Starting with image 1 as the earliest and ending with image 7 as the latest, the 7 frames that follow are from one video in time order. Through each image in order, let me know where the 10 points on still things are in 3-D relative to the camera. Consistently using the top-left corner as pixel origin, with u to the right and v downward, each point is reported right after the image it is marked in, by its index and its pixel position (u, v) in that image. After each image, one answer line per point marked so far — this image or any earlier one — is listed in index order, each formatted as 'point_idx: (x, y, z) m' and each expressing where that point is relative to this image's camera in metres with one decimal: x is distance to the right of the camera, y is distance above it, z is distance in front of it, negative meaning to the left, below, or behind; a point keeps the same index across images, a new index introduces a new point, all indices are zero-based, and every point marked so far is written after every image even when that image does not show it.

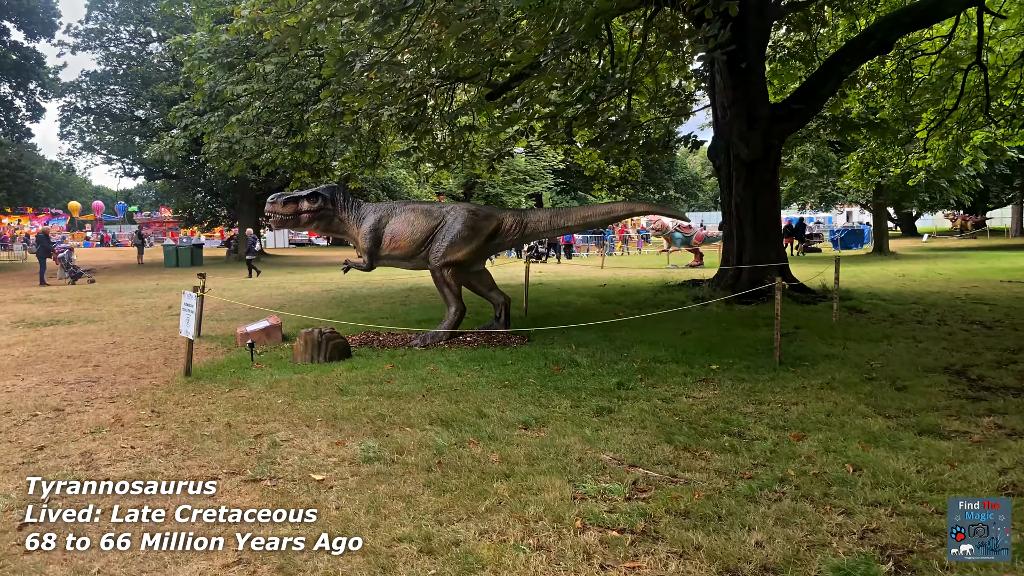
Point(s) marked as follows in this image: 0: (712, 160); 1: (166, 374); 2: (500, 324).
0: (+2.4, +1.5, +10.3) m
1: (-2.3, -0.6, +5.8) m
2: (-0.1, -0.3, +7.3) m
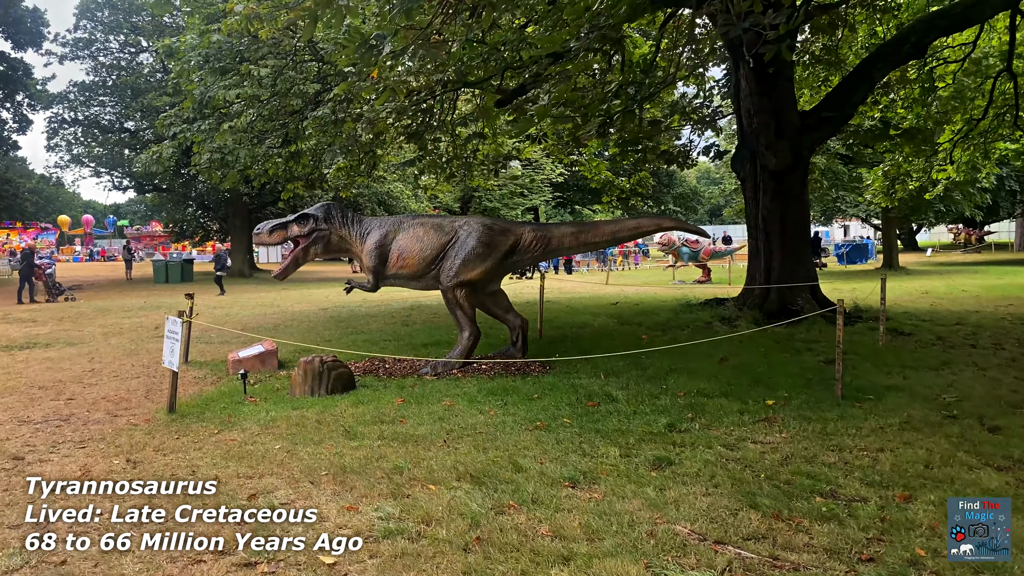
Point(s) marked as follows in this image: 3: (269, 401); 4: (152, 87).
0: (+2.5, +1.3, +9.7) m
1: (-2.1, -0.7, +5.1) m
2: (0.0, -0.5, +6.7) m
3: (-1.5, -0.7, +5.2) m
4: (-7.9, +4.4, +19.2) m
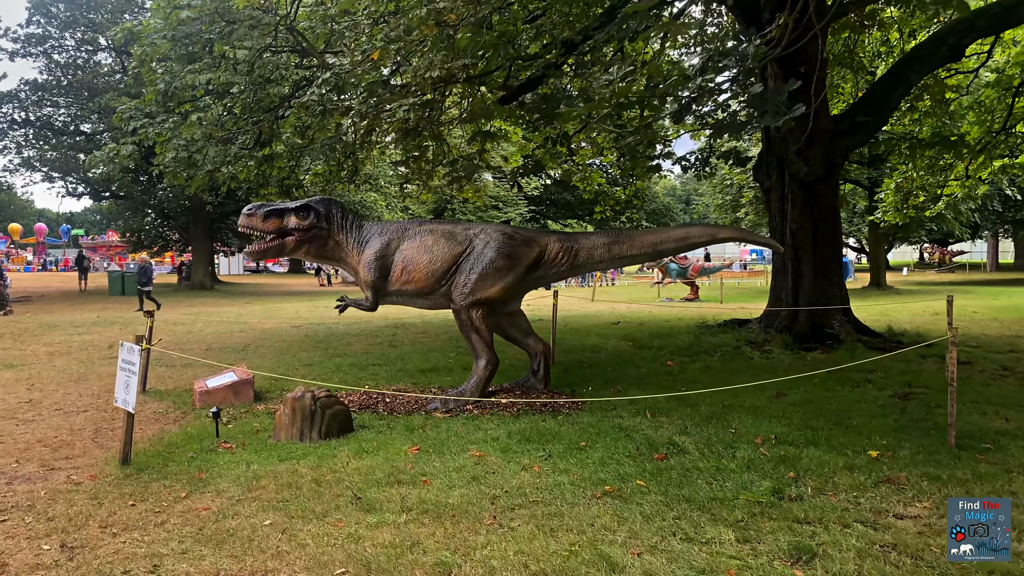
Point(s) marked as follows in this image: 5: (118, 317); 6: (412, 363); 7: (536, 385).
0: (+2.5, +1.1, +8.9) m
1: (-1.9, -0.8, +4.0) m
2: (+0.2, -0.6, +5.7) m
3: (-1.3, -0.8, +4.2) m
4: (-8.3, +4.1, +17.9) m
5: (-6.1, -0.4, +13.5) m
6: (-0.9, -0.6, +7.5) m
7: (+0.2, -0.6, +5.7) m
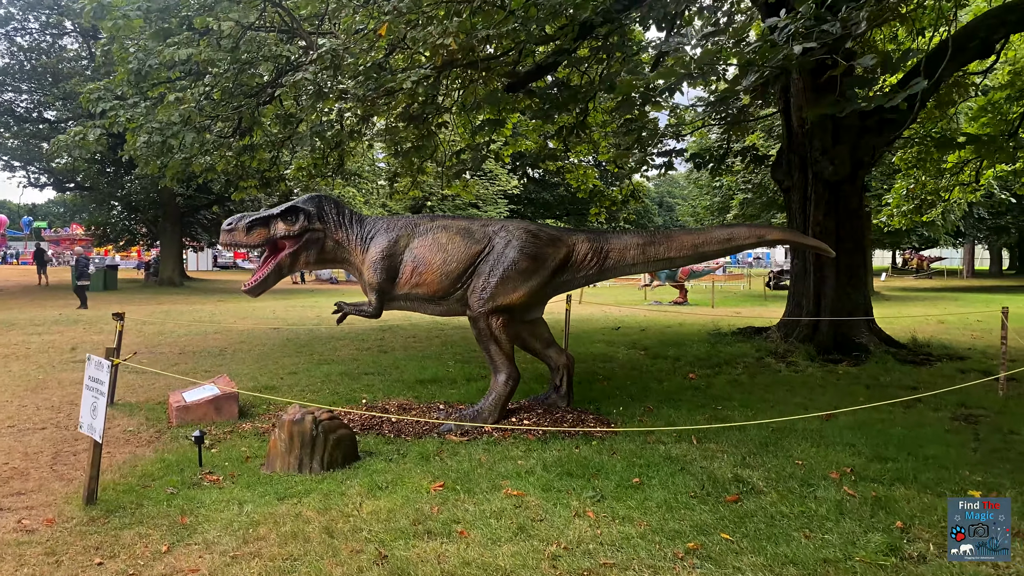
0: (+2.6, +1.0, +8.4) m
1: (-1.8, -0.8, +3.3) m
2: (+0.3, -0.6, +5.1) m
3: (-1.1, -0.8, +3.5) m
4: (-8.5, +4.2, +17.0) m
5: (-6.2, -0.4, +12.7) m
6: (-0.8, -0.7, +6.9) m
7: (+0.3, -0.7, +5.0) m
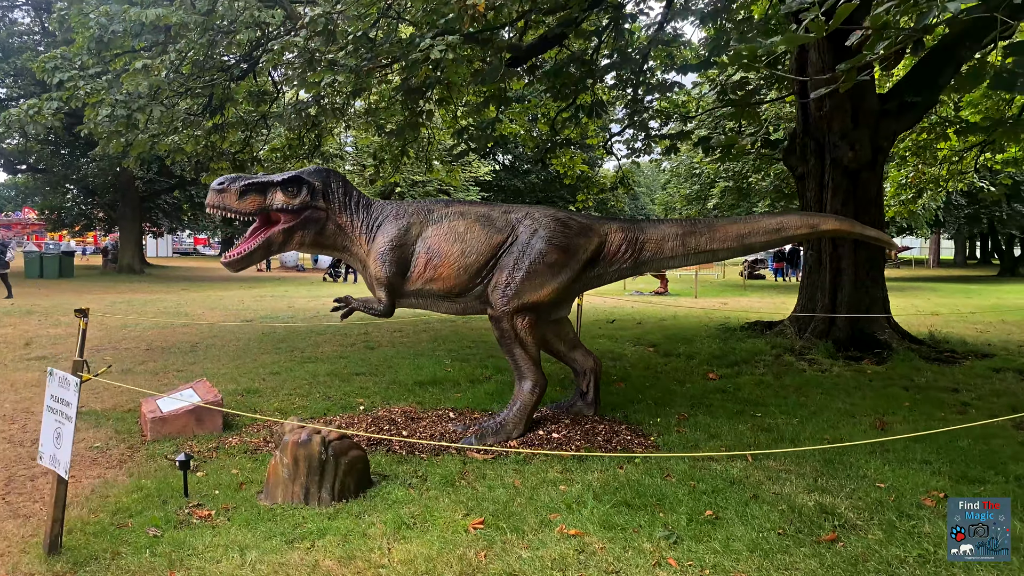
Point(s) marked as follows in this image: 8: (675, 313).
0: (+2.5, +1.1, +7.9) m
1: (-1.6, -0.8, +2.7) m
2: (+0.4, -0.6, +4.5) m
3: (-0.9, -0.8, +2.9) m
4: (-8.9, +4.4, +16.0) m
5: (-6.5, -0.2, +11.8) m
6: (-0.8, -0.6, +6.3) m
7: (+0.4, -0.6, +4.5) m
8: (+2.1, -0.3, +11.0) m
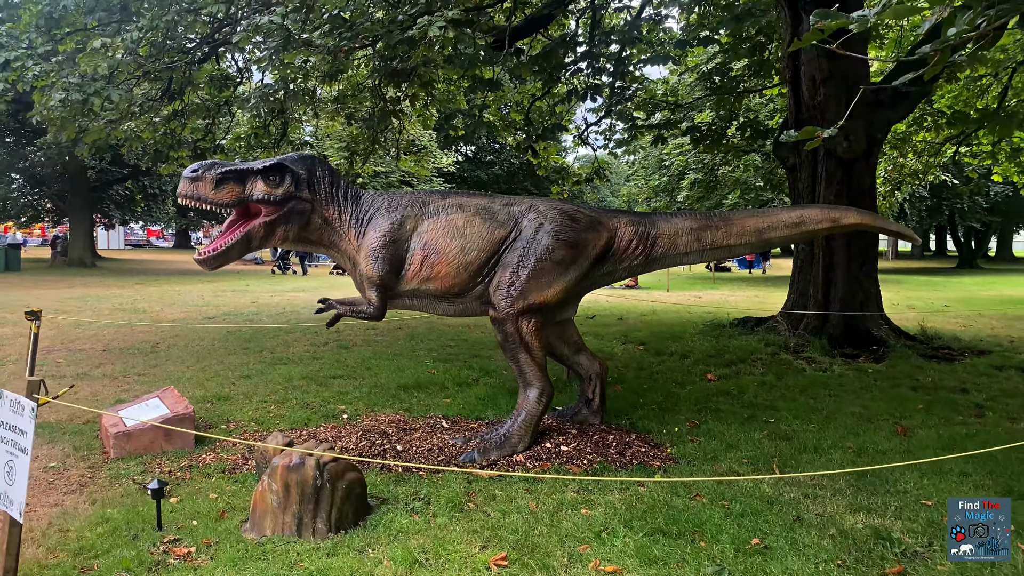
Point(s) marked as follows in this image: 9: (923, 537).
0: (+2.4, +1.2, +7.6) m
1: (-1.5, -0.8, +2.3) m
2: (+0.4, -0.6, +4.2) m
3: (-0.8, -0.8, +2.5) m
4: (-9.5, +4.5, +15.2) m
5: (-6.8, -0.2, +11.2) m
6: (-0.9, -0.6, +5.9) m
7: (+0.4, -0.6, +4.2) m
8: (+1.7, -0.2, +10.7) m
9: (+1.3, -0.8, +2.7) m
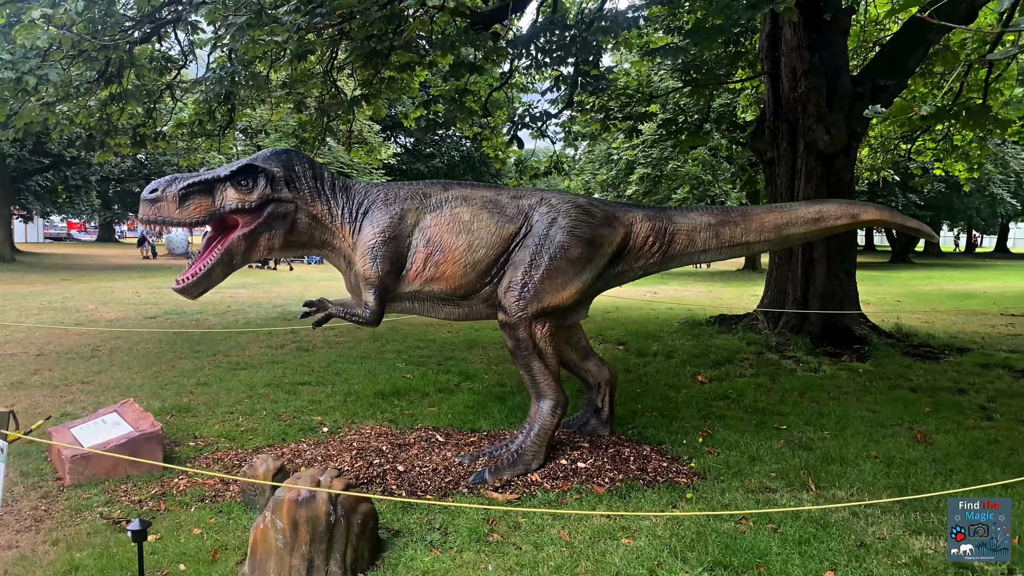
0: (+2.1, +1.2, +7.5) m
1: (-1.3, -0.8, +1.9) m
2: (+0.4, -0.6, +3.9) m
3: (-0.7, -0.8, +2.1) m
4: (-10.3, +4.6, +14.0) m
5: (-7.3, -0.1, +10.3) m
6: (-1.0, -0.6, +5.5) m
7: (+0.4, -0.6, +3.9) m
8: (+1.2, -0.2, +10.5) m
9: (+1.4, -0.8, +2.5) m
